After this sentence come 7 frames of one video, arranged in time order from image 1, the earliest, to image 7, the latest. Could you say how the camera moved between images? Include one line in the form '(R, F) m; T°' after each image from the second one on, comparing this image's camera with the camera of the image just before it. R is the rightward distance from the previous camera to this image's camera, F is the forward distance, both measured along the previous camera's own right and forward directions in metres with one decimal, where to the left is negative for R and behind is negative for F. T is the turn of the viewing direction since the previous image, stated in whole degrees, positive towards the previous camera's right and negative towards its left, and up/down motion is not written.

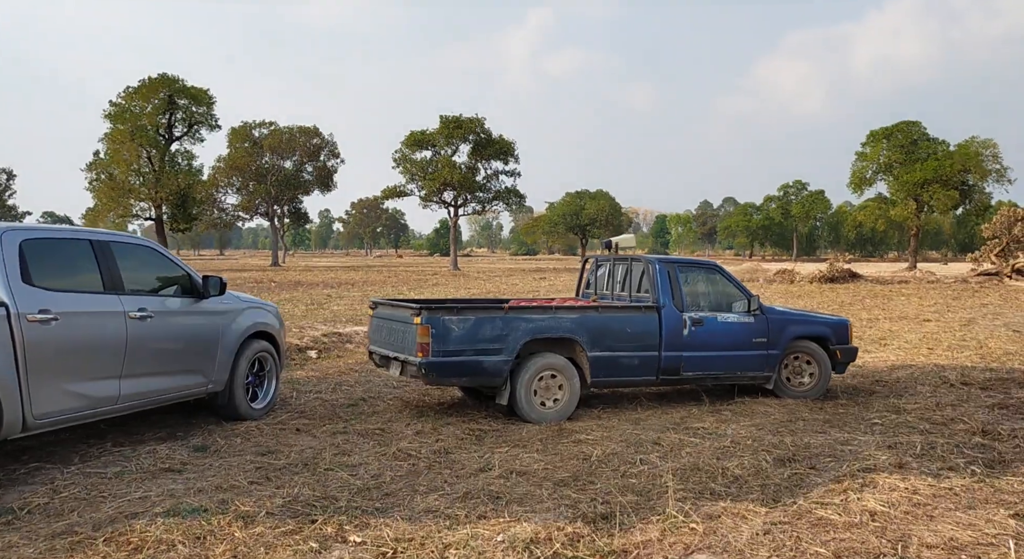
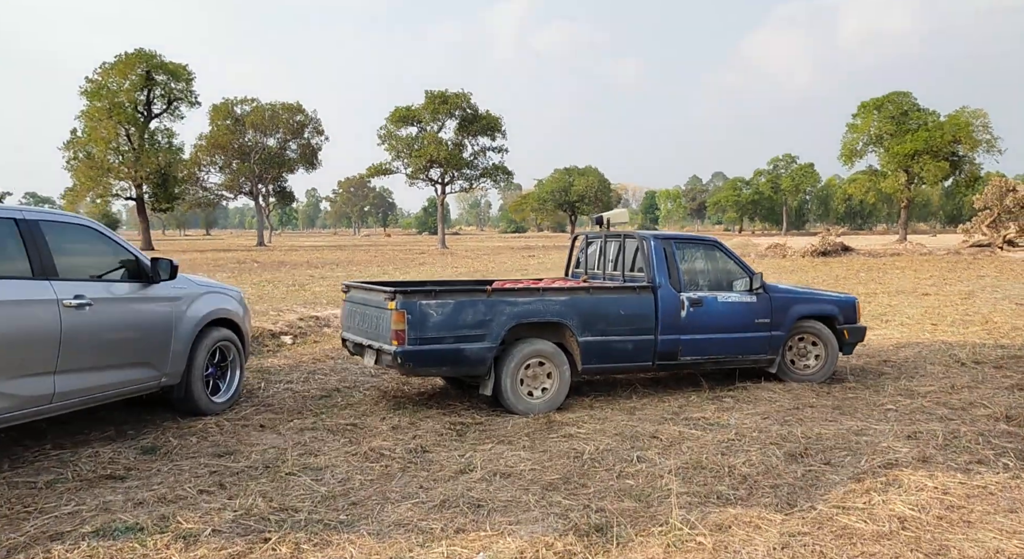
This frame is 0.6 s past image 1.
(+0.1, +0.7) m; +1°
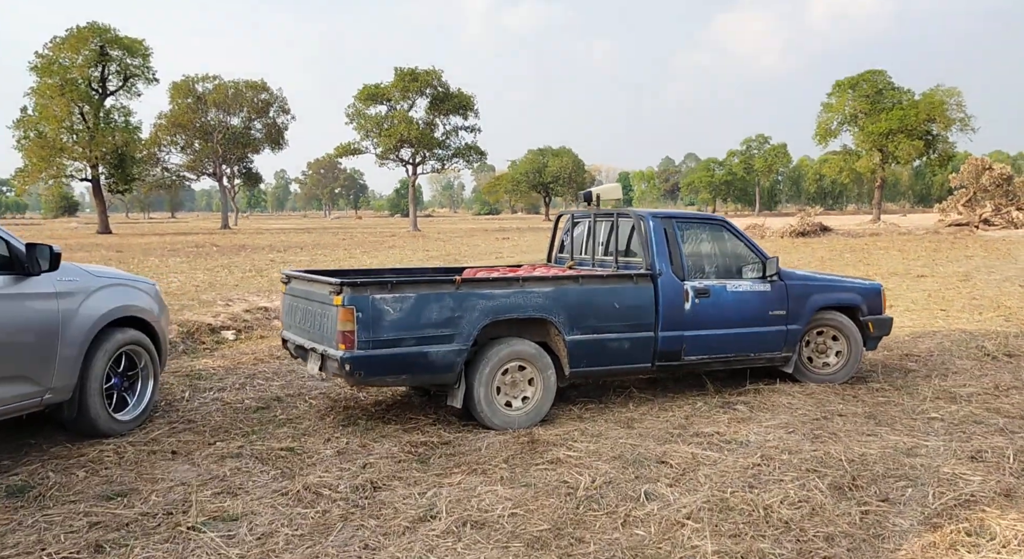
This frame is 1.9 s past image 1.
(0.0, +1.3) m; +2°
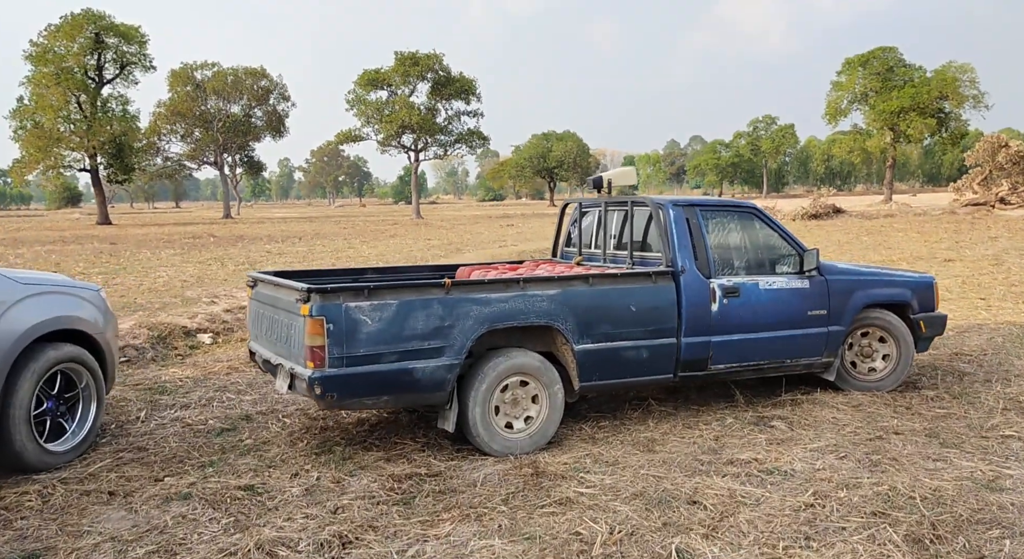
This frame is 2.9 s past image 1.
(0.0, +0.9) m; 0°
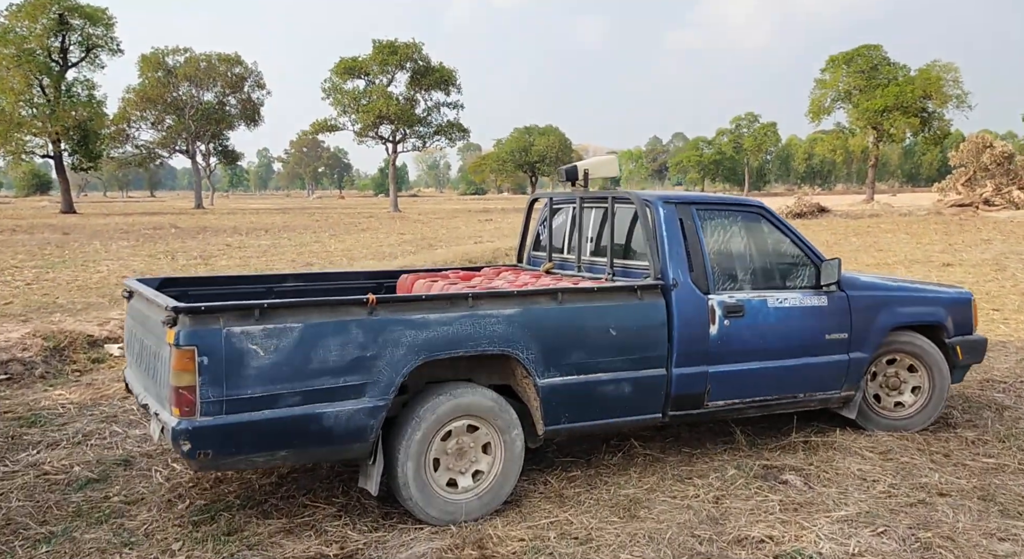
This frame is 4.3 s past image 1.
(+0.2, +1.2) m; +1°
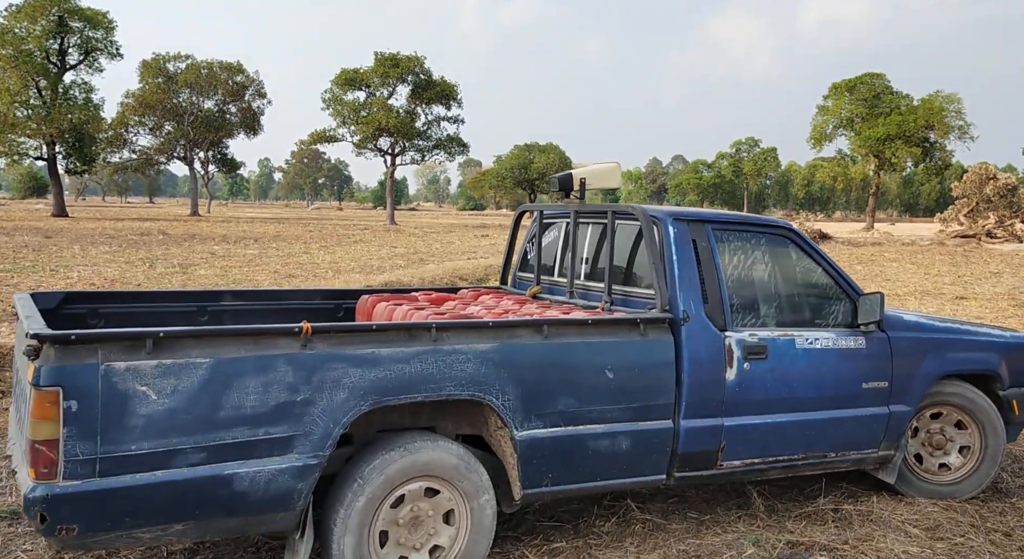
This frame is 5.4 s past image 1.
(+0.1, +0.8) m; 0°
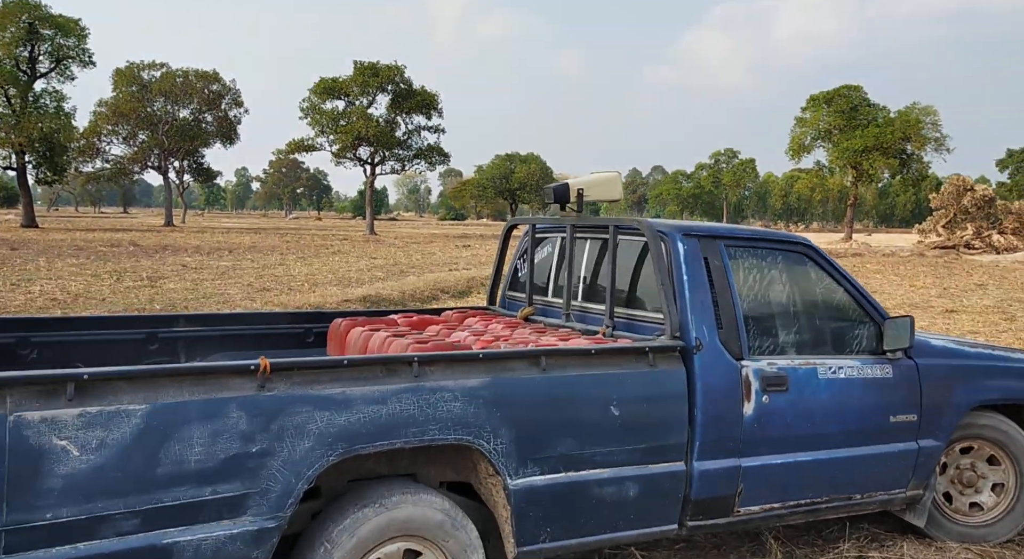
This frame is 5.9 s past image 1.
(-0.1, +0.5) m; +1°
